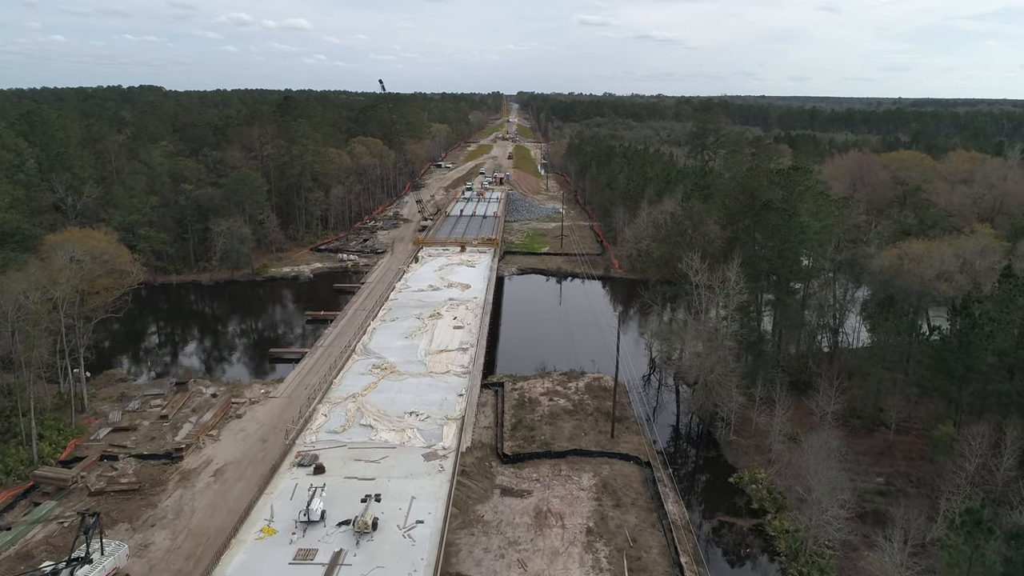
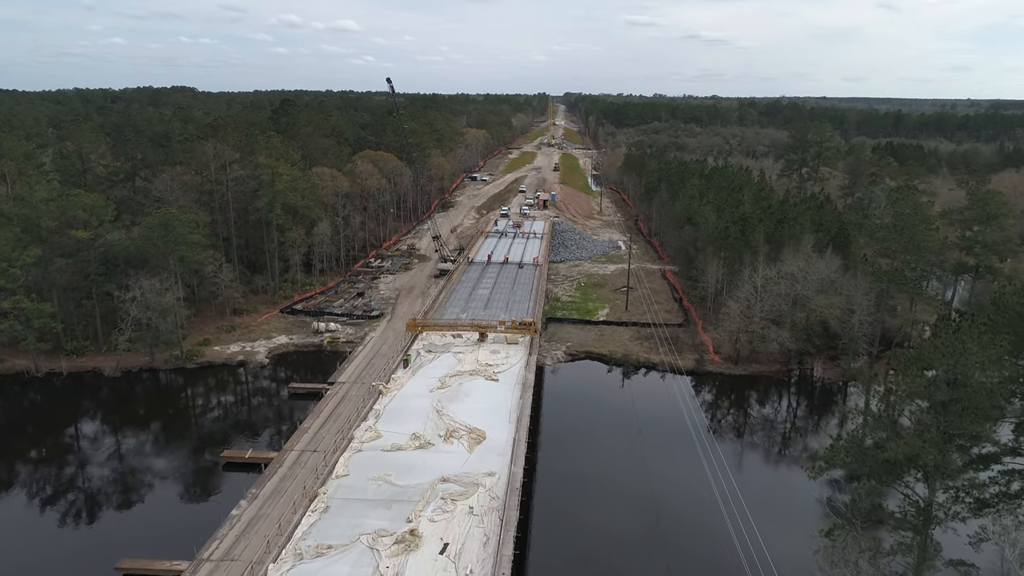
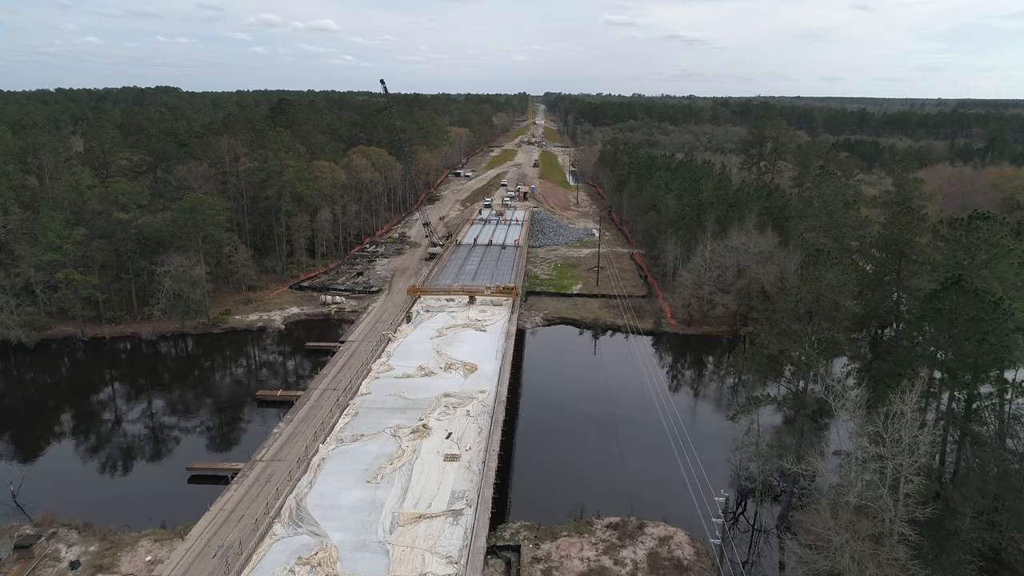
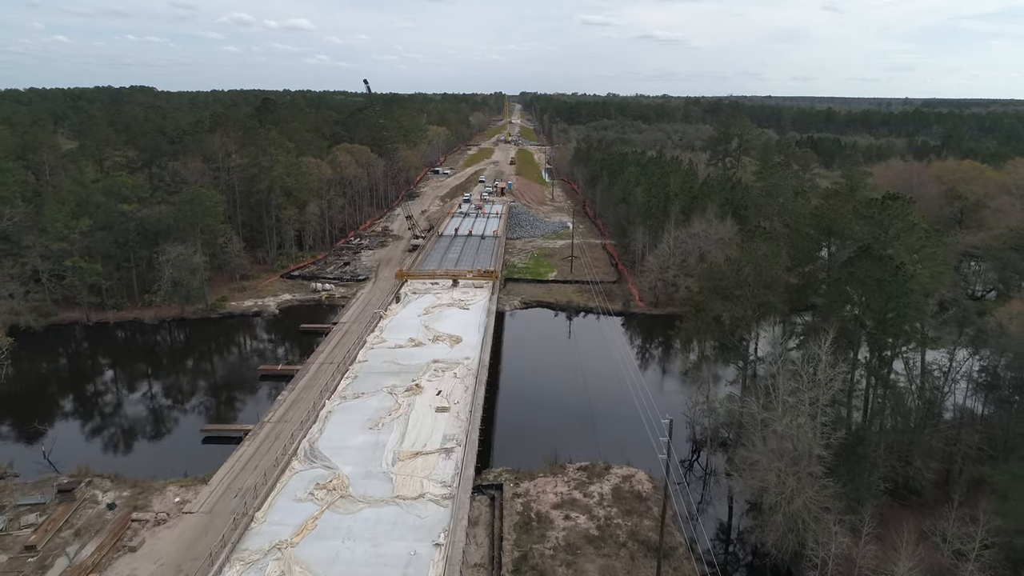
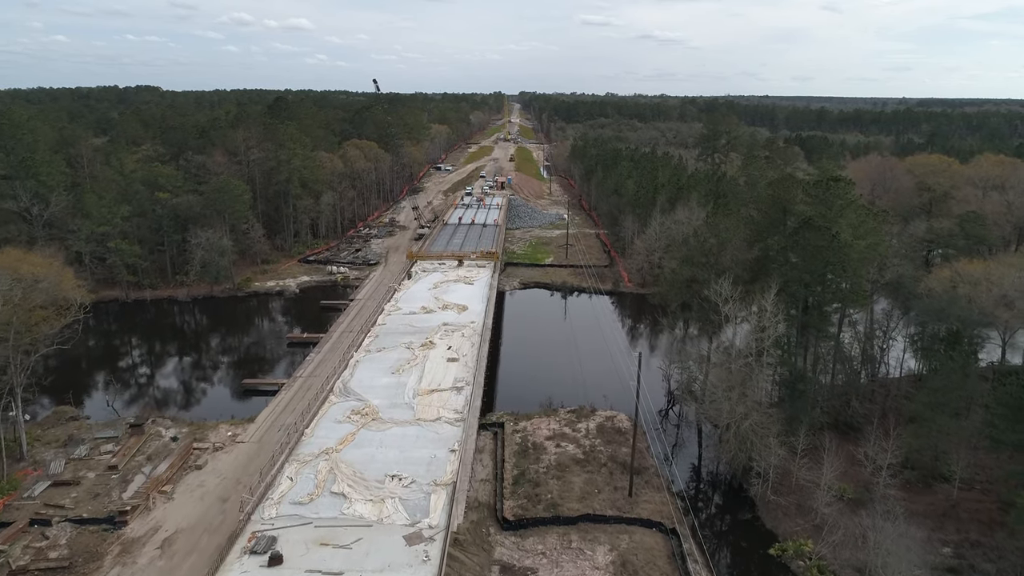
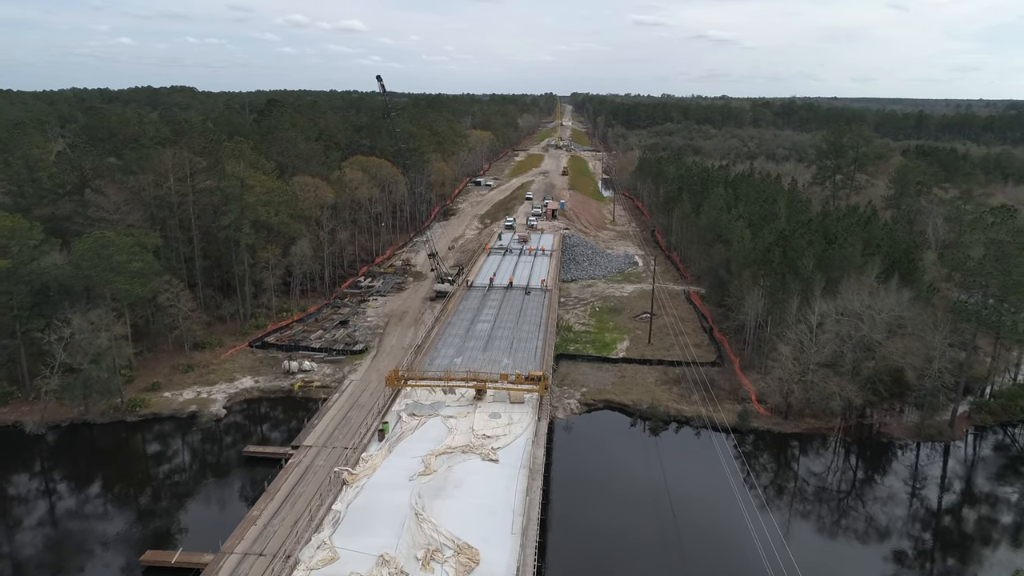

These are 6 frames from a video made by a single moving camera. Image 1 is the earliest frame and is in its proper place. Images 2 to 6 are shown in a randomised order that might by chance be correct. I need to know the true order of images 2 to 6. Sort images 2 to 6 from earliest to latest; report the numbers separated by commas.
5, 4, 3, 2, 6
